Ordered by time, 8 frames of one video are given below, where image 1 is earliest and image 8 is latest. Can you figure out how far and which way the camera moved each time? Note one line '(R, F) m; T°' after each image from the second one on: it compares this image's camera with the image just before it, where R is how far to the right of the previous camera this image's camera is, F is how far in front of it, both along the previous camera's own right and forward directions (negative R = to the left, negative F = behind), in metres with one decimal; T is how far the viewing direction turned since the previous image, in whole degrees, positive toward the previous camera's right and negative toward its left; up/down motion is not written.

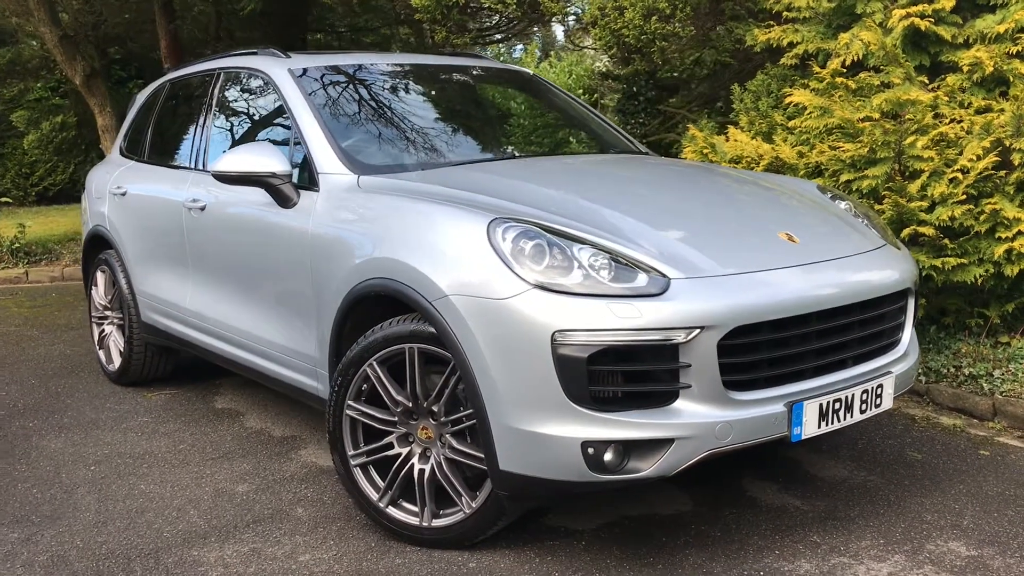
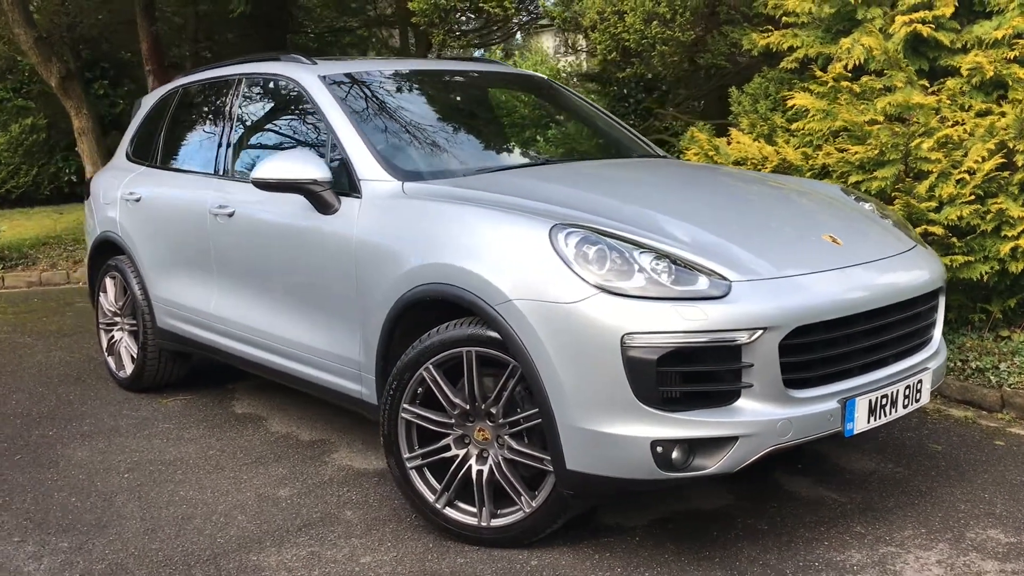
(-0.3, -0.1) m; +2°
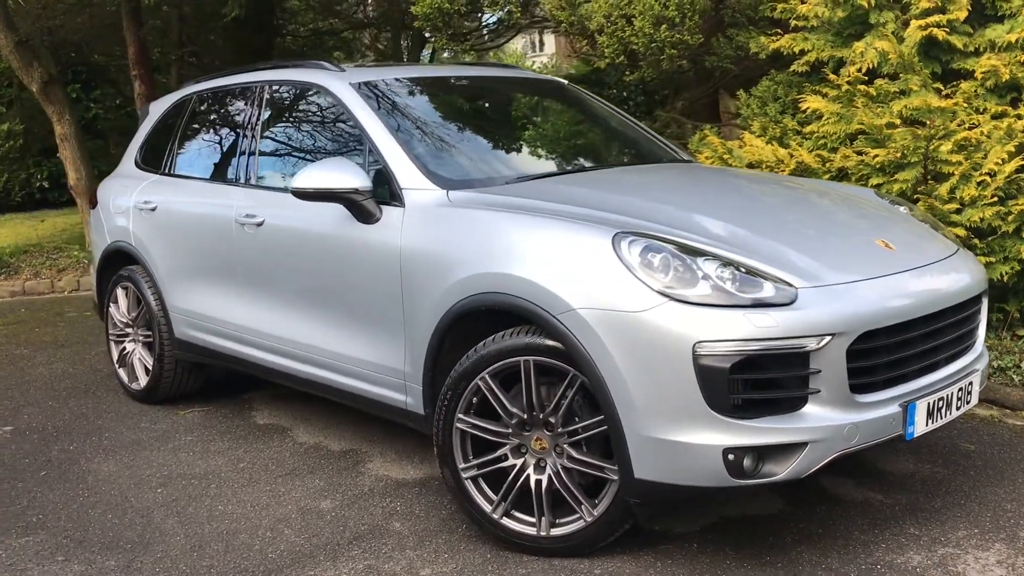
(-0.3, 0.0) m; +2°
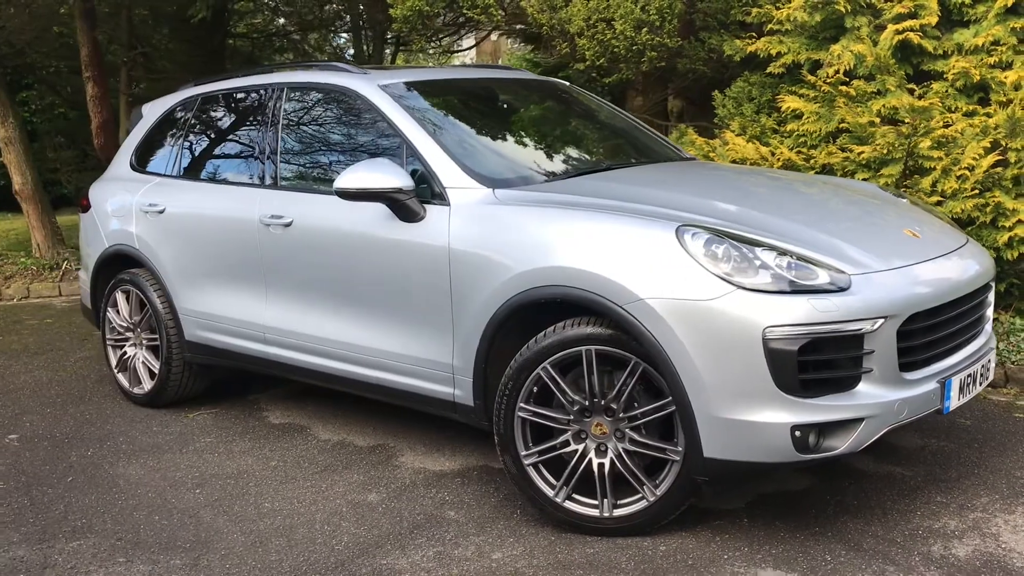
(-0.4, -0.1) m; +5°
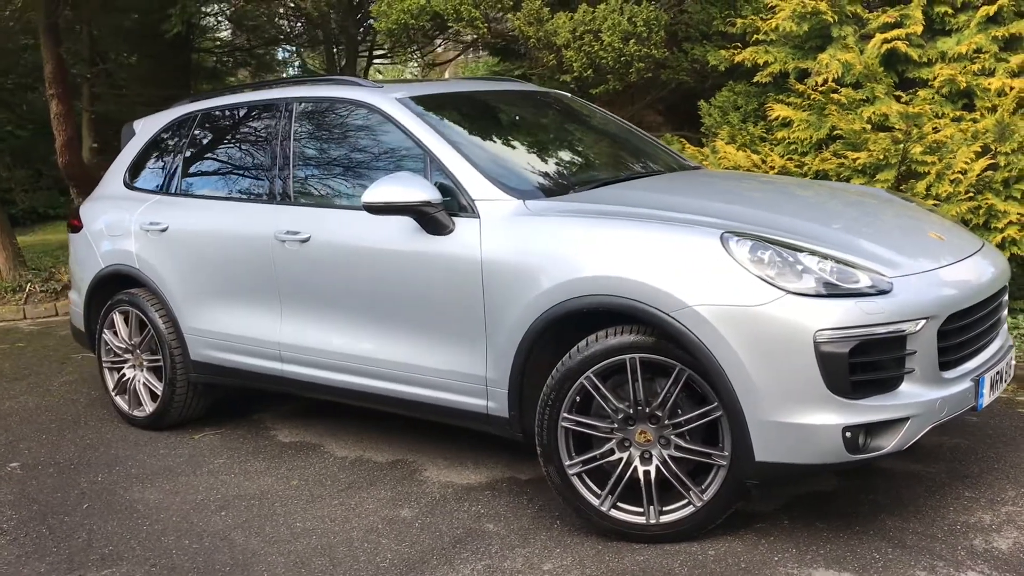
(-0.3, 0.0) m; +3°
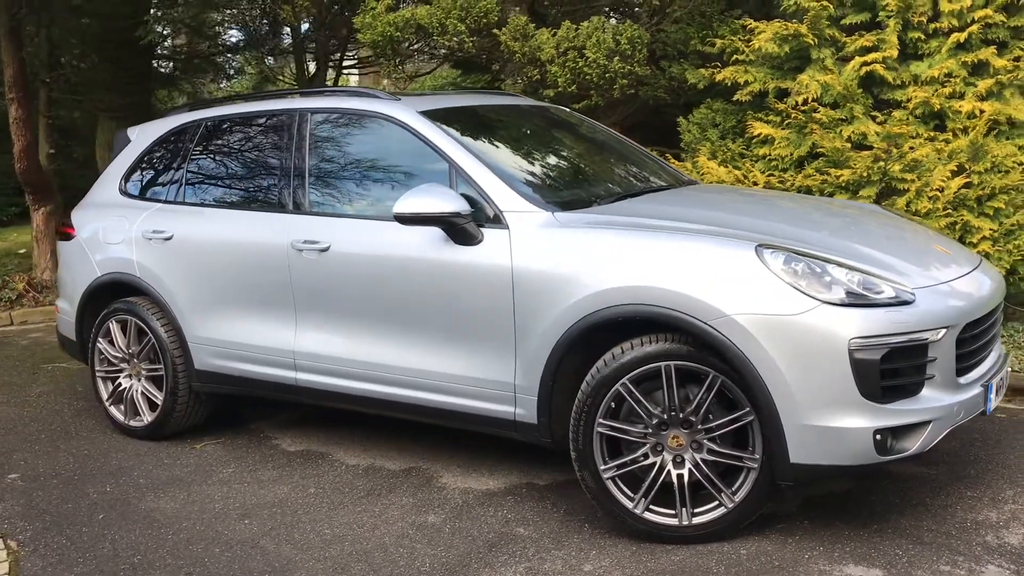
(-0.4, -0.1) m; +4°
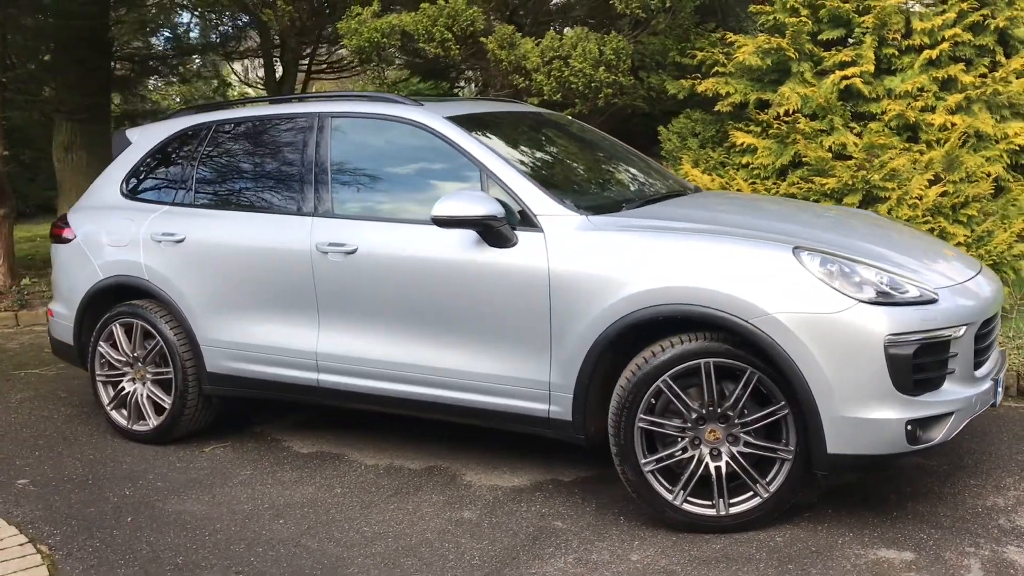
(-0.4, -0.1) m; +4°
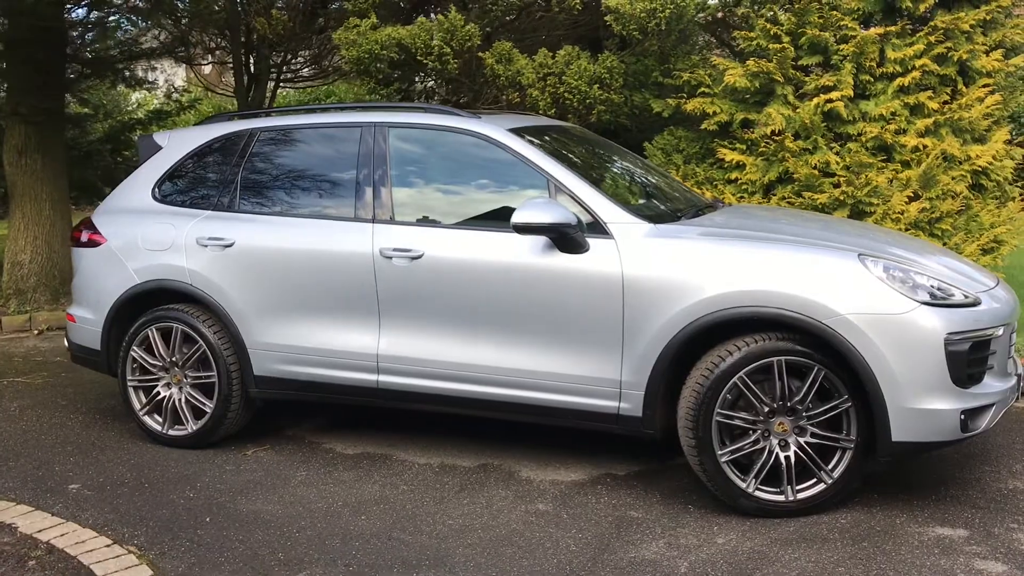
(-0.7, -0.2) m; +6°
